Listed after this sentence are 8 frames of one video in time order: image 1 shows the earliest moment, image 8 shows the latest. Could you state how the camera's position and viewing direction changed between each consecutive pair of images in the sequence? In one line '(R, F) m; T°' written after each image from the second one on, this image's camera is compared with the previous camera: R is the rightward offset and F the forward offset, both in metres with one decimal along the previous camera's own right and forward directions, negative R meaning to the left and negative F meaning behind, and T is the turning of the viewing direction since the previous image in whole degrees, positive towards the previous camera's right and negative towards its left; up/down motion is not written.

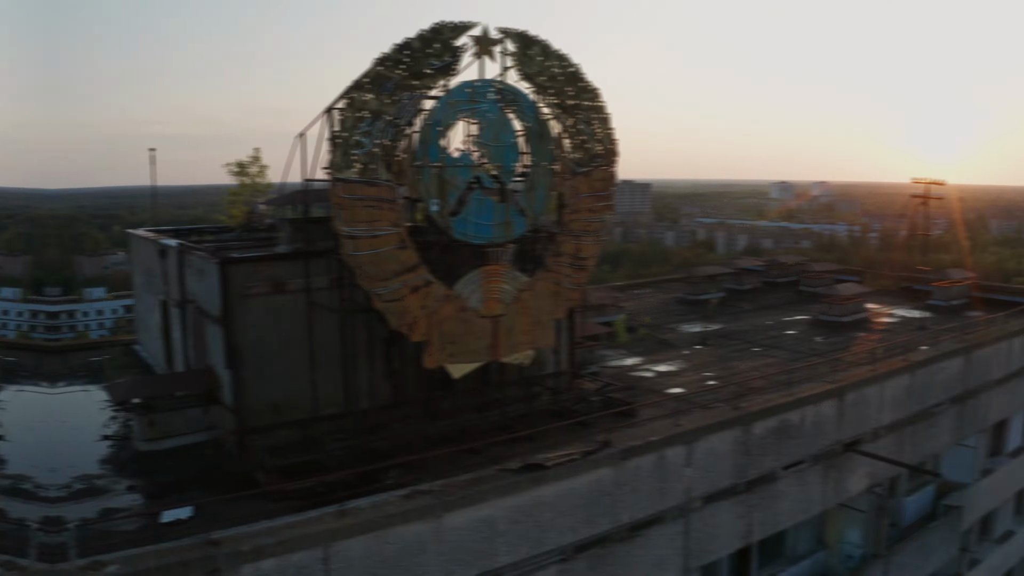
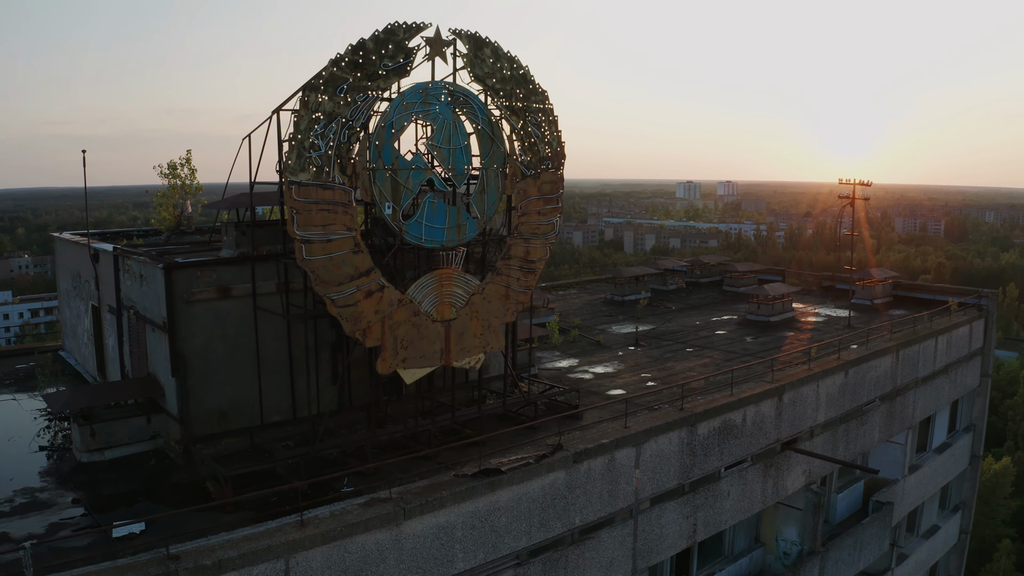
(-0.5, 0.0) m; +5°
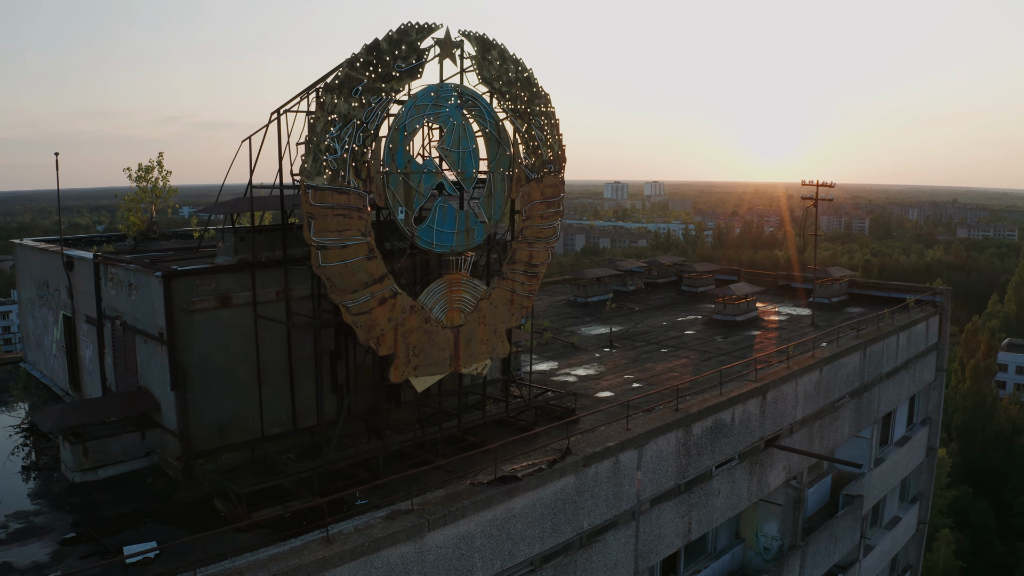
(-1.2, +0.2) m; +4°
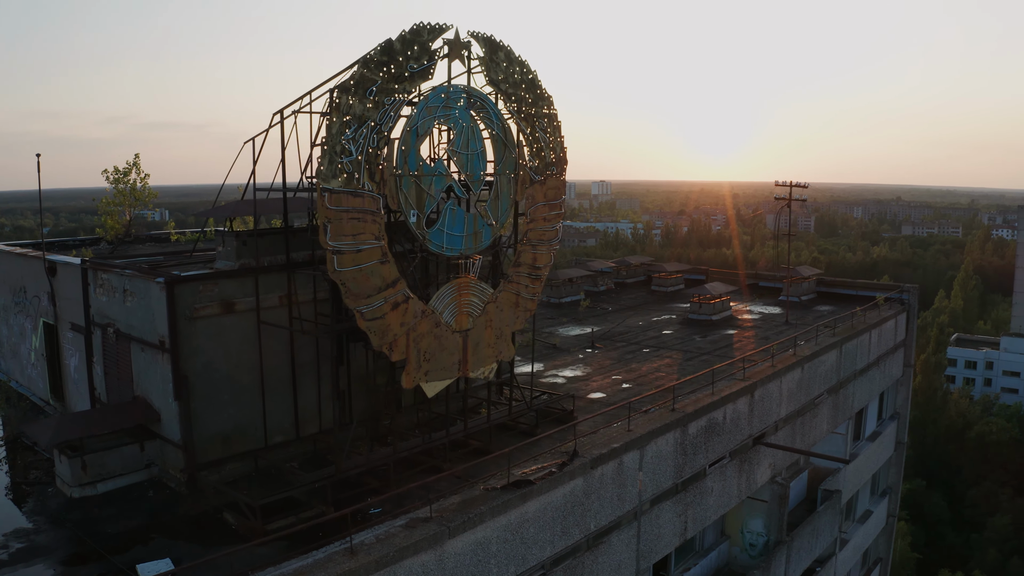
(-0.9, +0.1) m; +3°
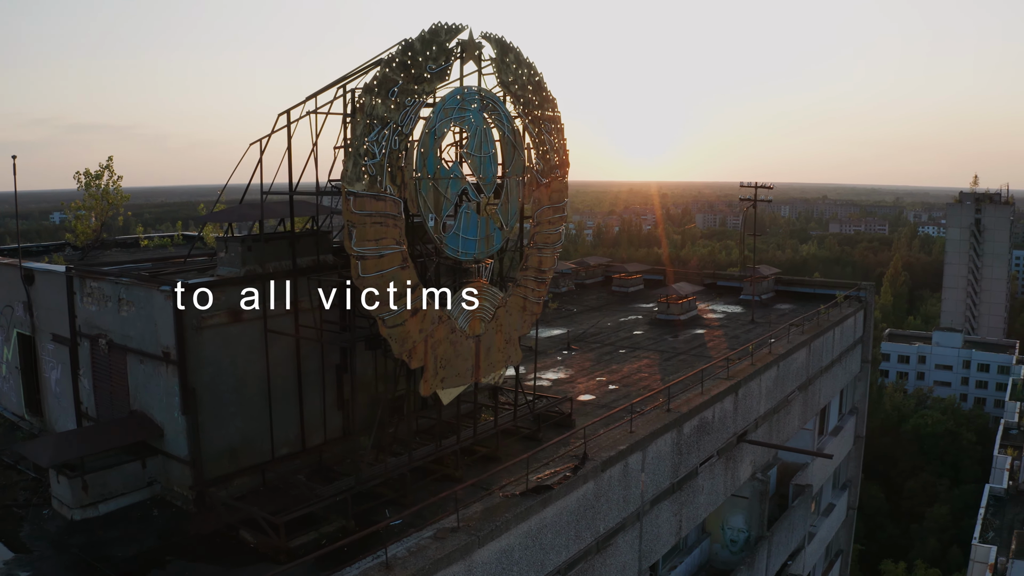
(-1.3, +0.2) m; +4°
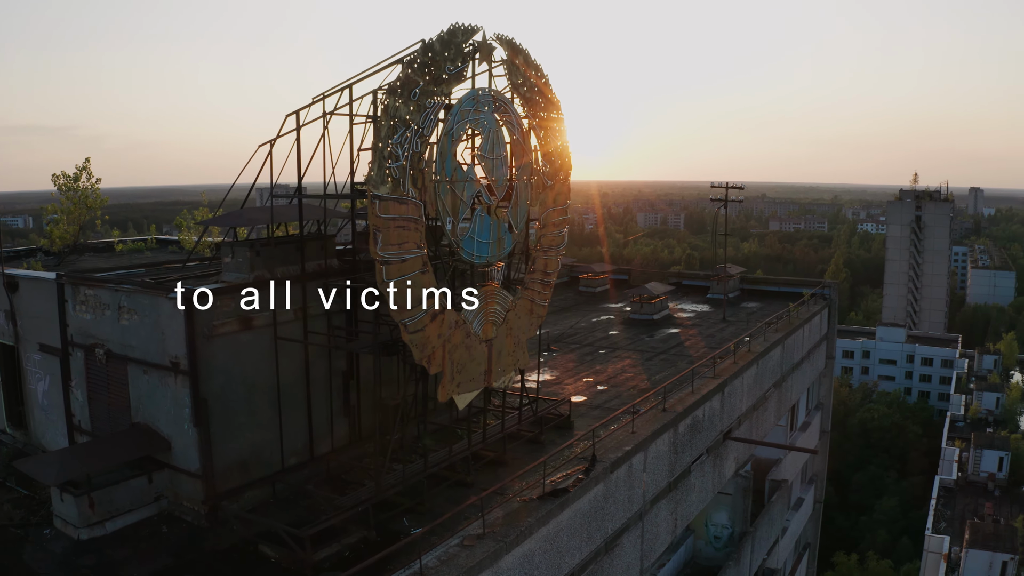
(-1.1, +0.1) m; +4°
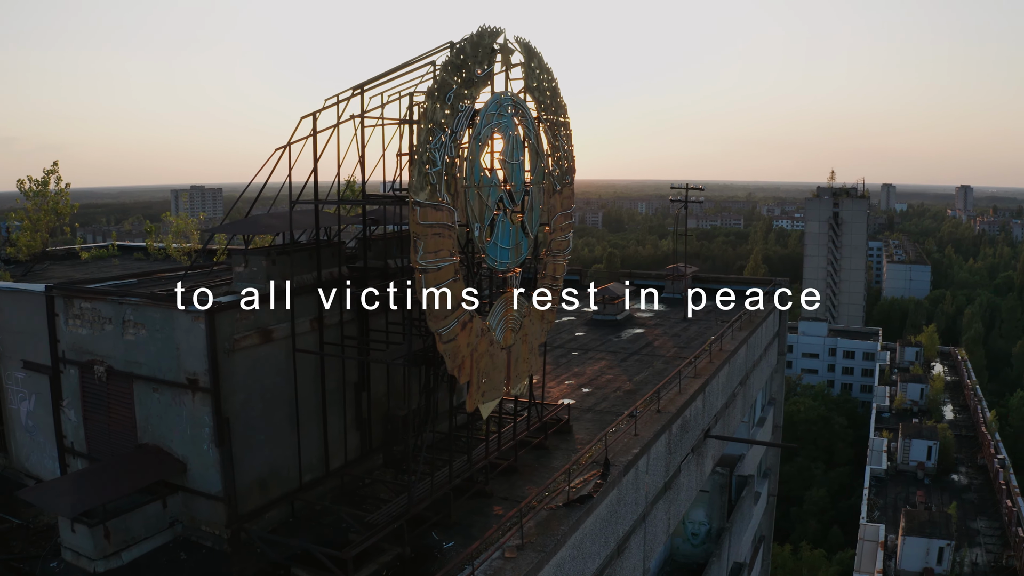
(-1.5, +0.2) m; +5°
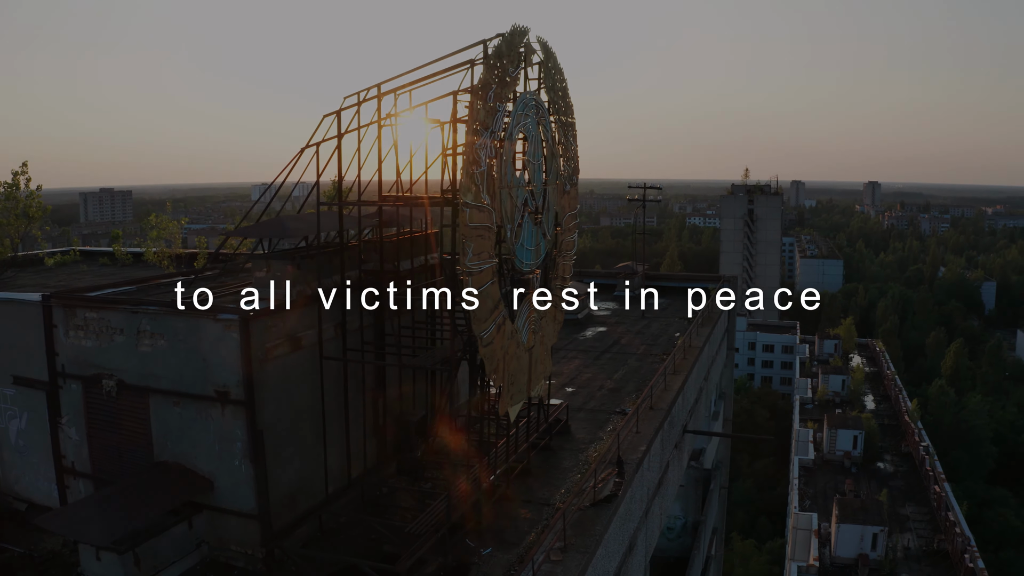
(-1.7, +0.2) m; +6°
